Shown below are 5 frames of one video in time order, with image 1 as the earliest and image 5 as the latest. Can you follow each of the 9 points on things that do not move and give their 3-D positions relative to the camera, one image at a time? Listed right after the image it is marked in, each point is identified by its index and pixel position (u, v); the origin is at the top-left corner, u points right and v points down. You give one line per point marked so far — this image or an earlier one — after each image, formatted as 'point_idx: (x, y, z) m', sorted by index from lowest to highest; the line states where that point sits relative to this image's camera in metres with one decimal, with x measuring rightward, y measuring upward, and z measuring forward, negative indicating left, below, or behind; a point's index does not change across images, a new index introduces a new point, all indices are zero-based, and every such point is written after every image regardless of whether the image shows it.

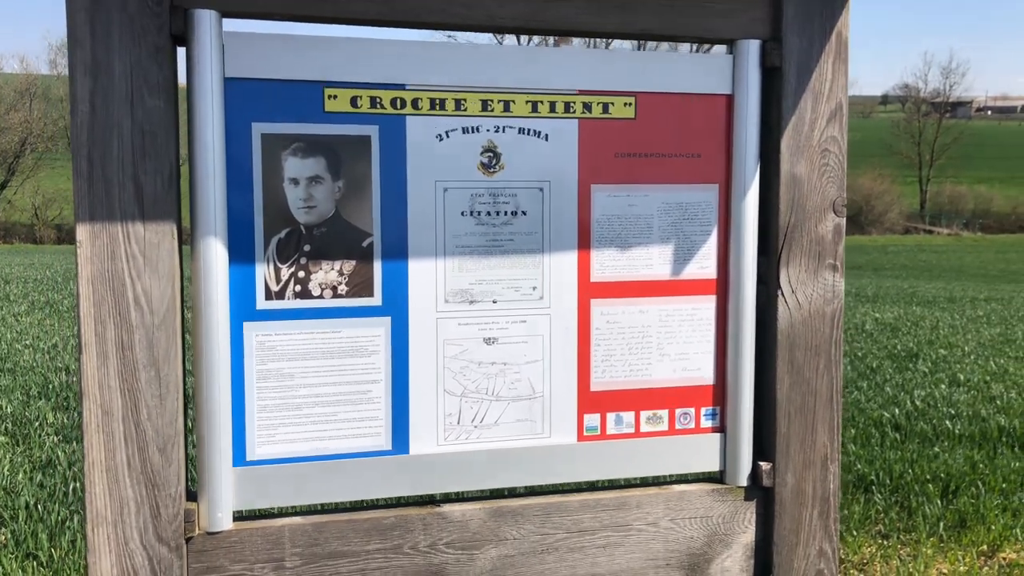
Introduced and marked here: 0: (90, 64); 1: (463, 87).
0: (-0.7, +0.4, +1.5) m
1: (-0.1, +0.4, +1.7) m
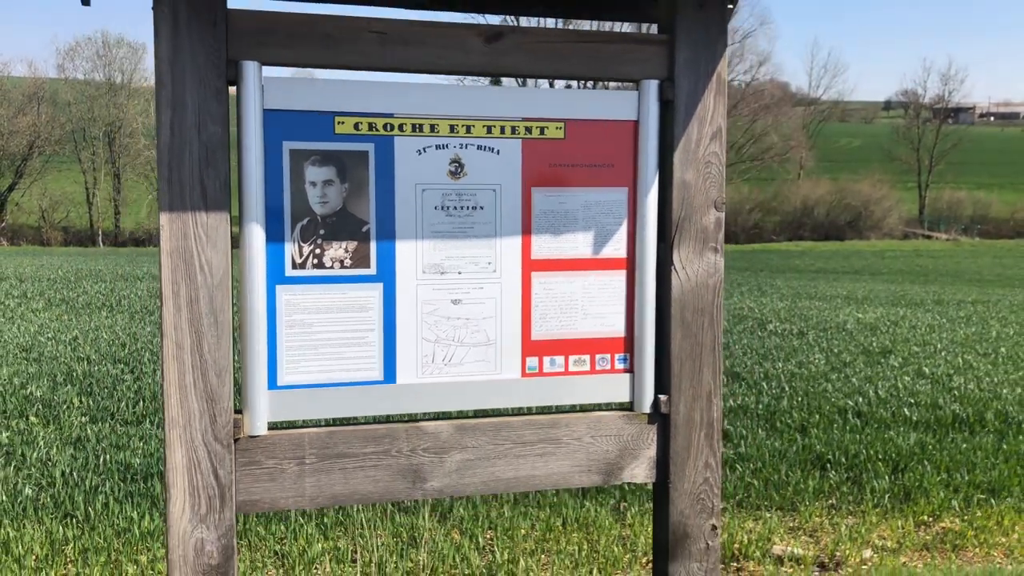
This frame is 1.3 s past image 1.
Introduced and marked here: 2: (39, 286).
0: (-0.8, +0.5, +2.1) m
1: (-0.2, +0.5, +2.3) m
2: (-9.6, 0.0, +17.9) m
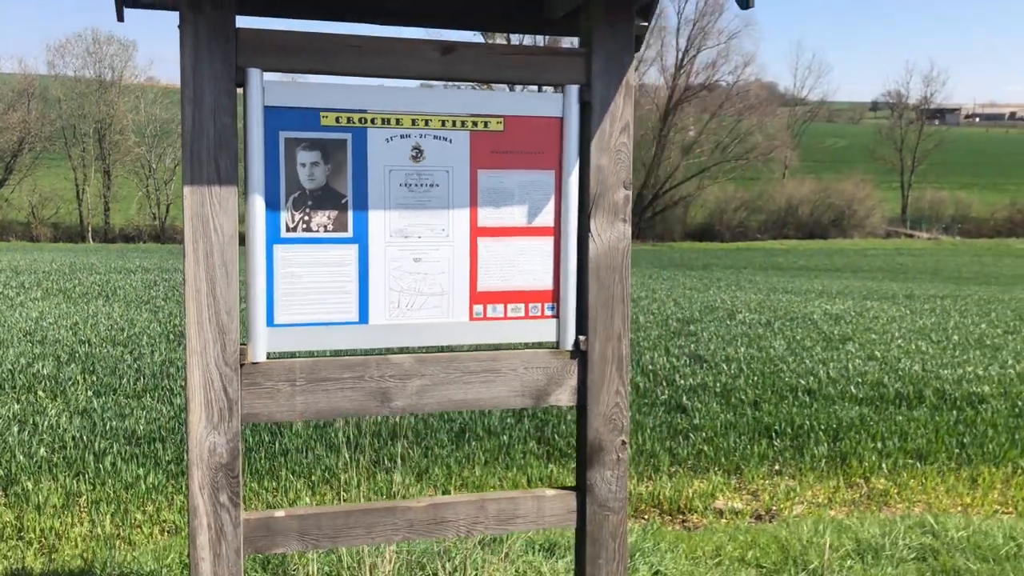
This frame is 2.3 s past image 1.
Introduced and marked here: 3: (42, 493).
0: (-1.0, +0.6, +2.7) m
1: (-0.4, +0.6, +2.9) m
2: (-9.9, +0.2, +18.4) m
3: (-3.0, -1.3, +5.7) m
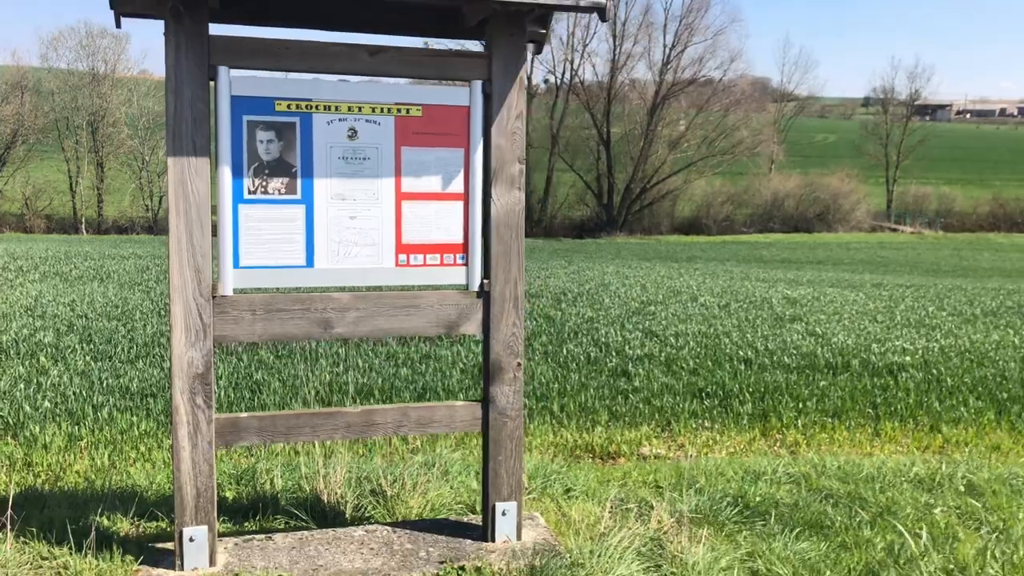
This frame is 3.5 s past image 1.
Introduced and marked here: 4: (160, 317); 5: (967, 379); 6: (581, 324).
0: (-1.3, +0.8, +3.5) m
1: (-0.7, +0.8, +3.7) m
2: (-10.4, +0.5, +19.1) m
3: (-3.4, -1.1, +6.5) m
4: (-4.4, -0.4, +10.9) m
5: (+4.8, -1.0, +9.3) m
6: (+0.9, -0.5, +11.7) m
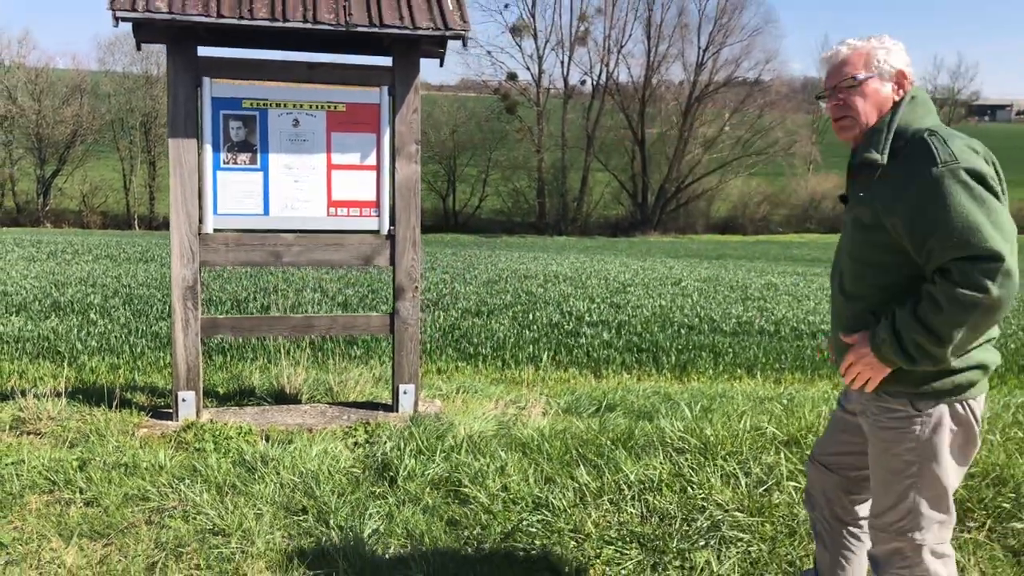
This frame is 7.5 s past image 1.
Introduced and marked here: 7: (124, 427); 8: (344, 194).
0: (-2.0, +1.2, +5.2) m
1: (-1.4, +1.2, +5.4) m
2: (-10.3, +1.0, +21.3) m
3: (-3.9, -0.7, +8.3) m
4: (-4.6, 0.0, +12.8) m
5: (+4.4, -0.7, +10.7) m
6: (+0.7, -0.2, +13.3) m
7: (-2.3, -0.8, +5.2) m
8: (-1.1, +0.6, +5.6) m
